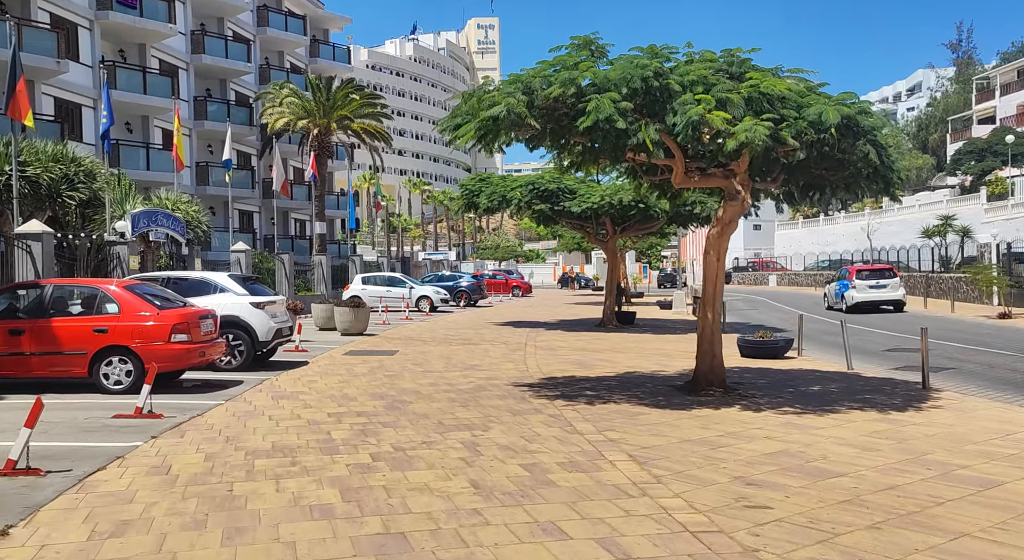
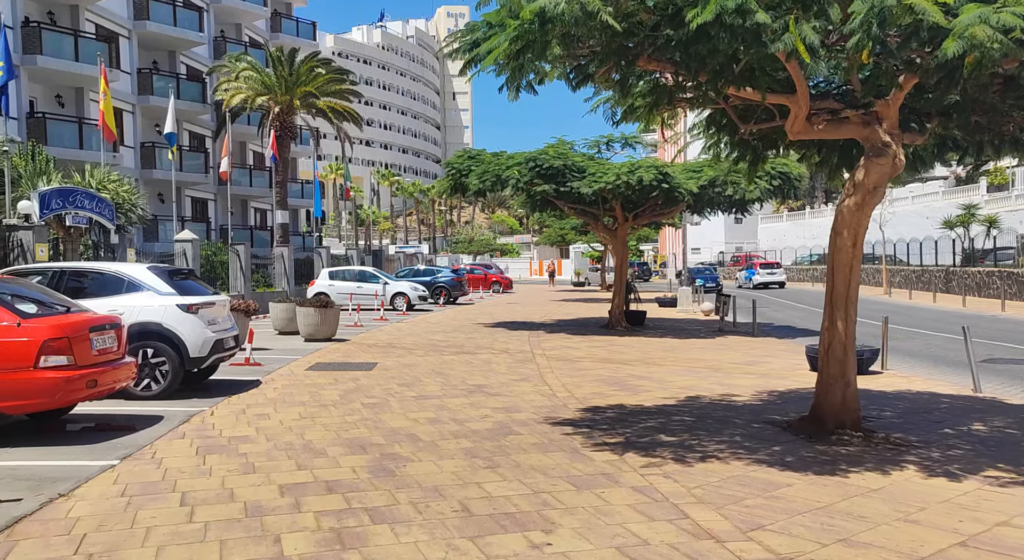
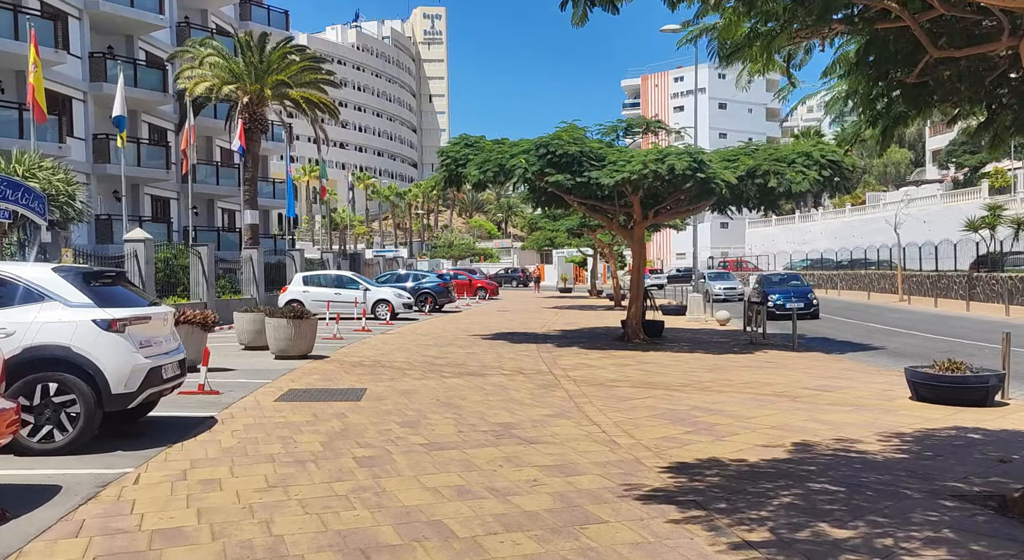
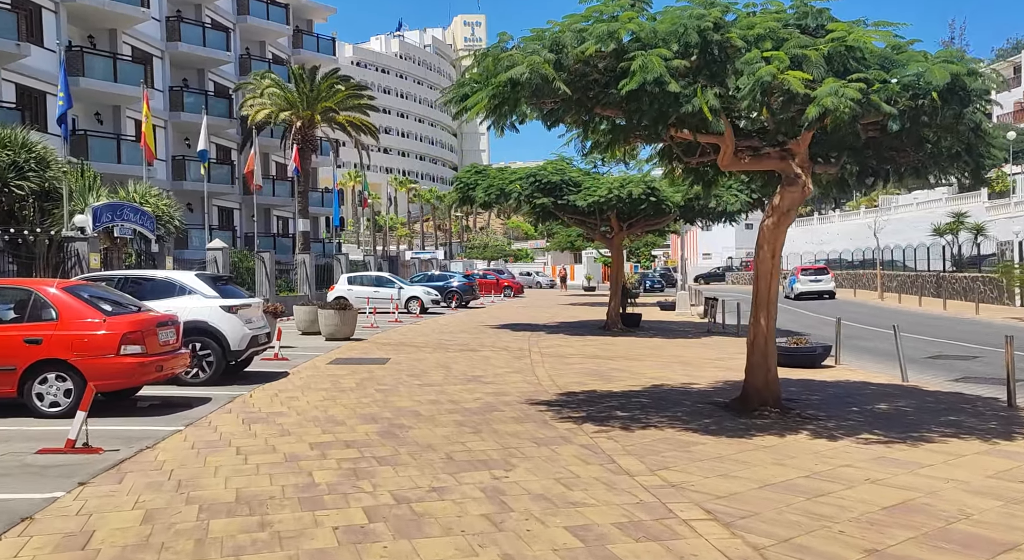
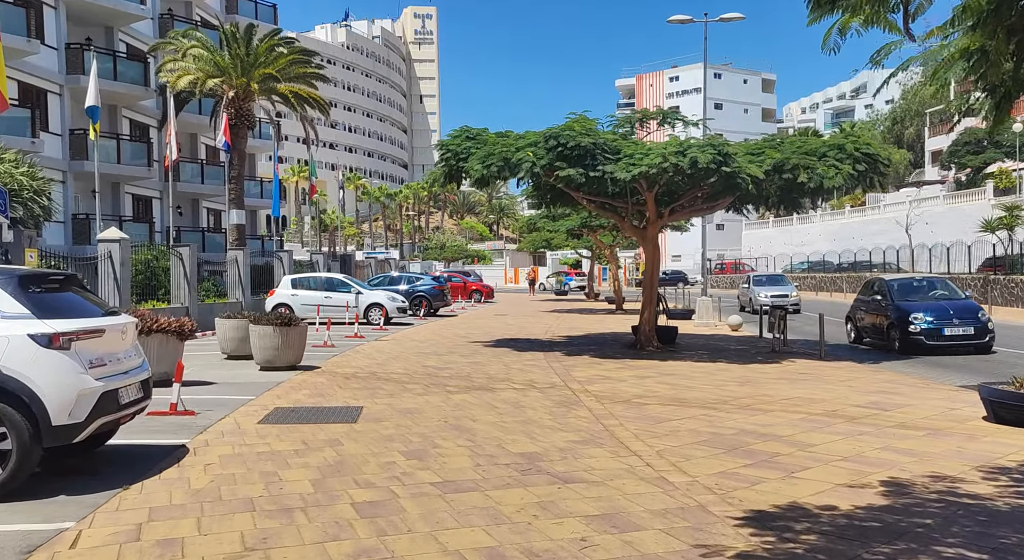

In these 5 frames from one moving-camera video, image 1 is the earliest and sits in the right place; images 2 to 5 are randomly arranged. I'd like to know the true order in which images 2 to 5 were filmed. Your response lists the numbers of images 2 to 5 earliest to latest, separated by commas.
4, 2, 3, 5
